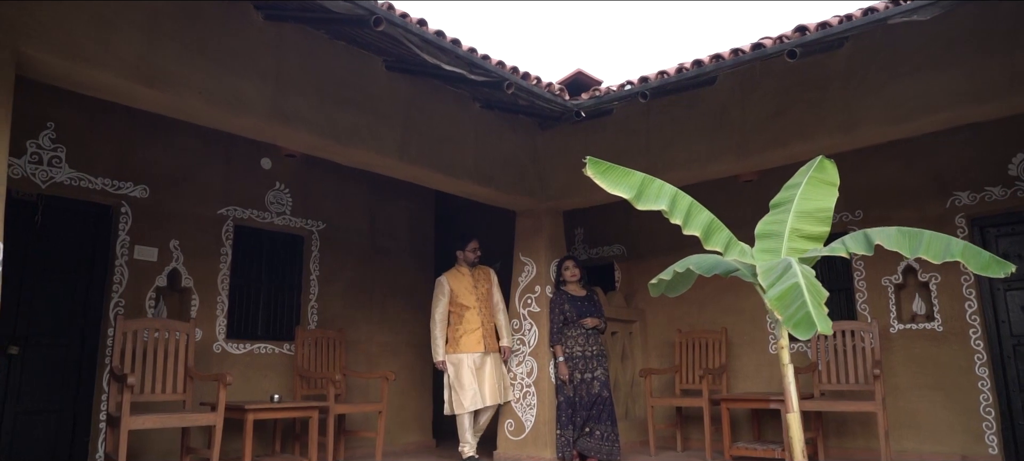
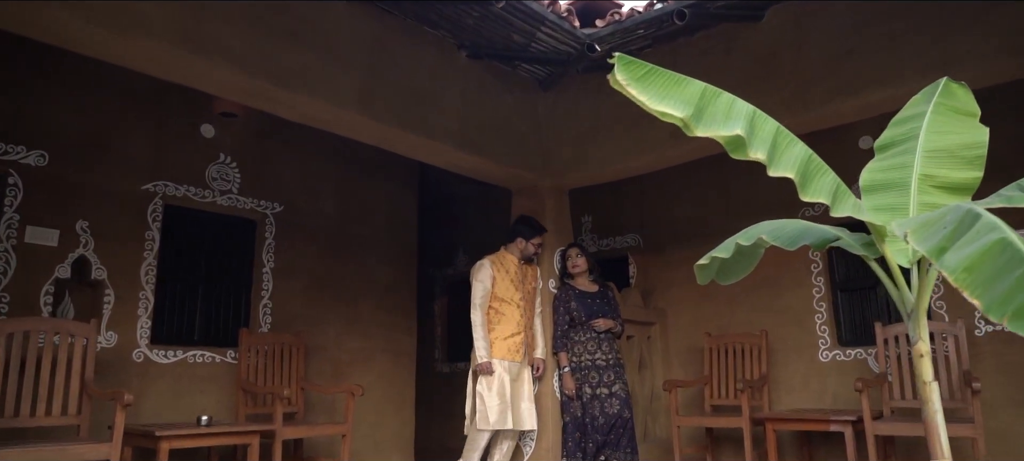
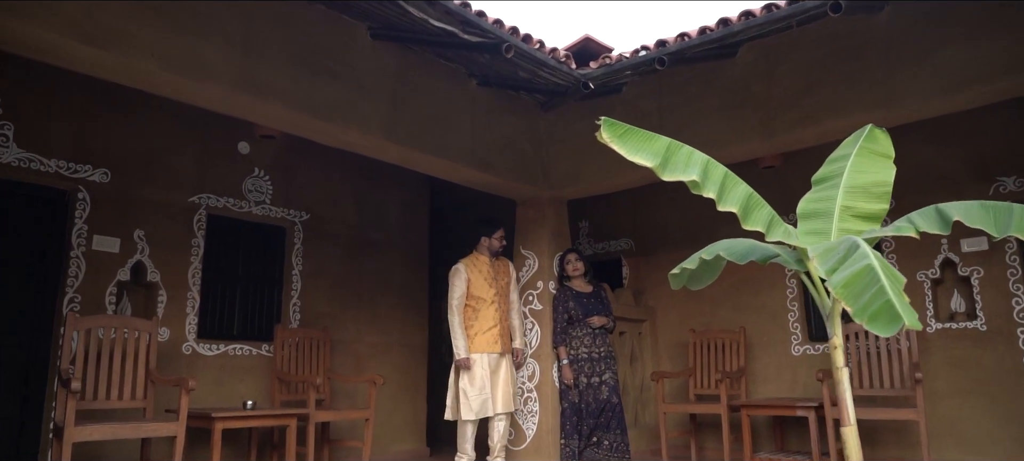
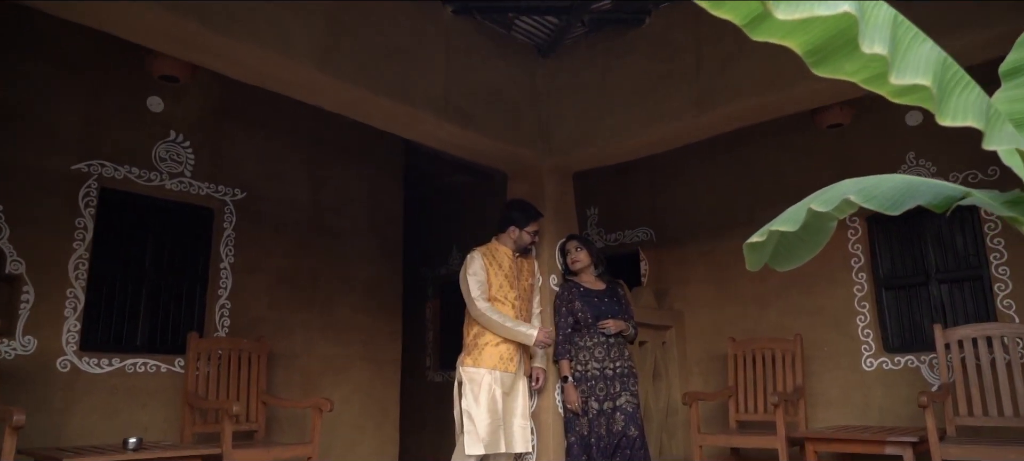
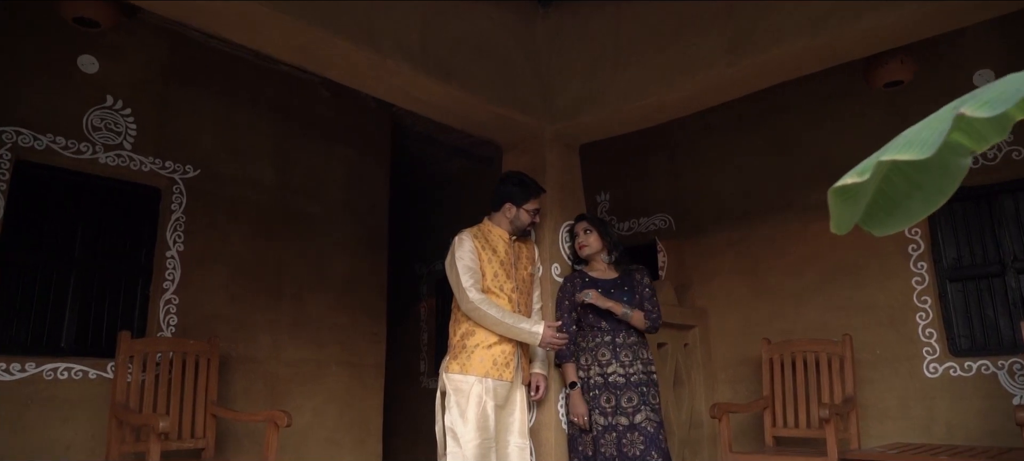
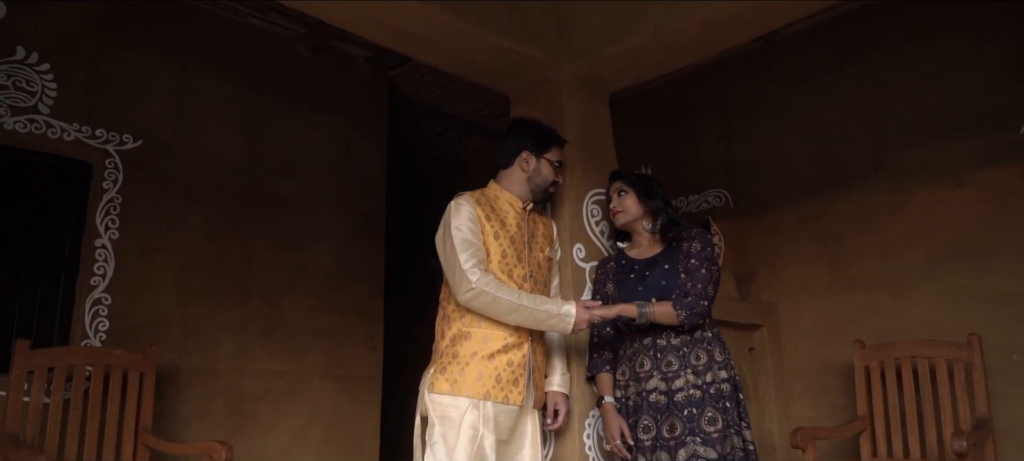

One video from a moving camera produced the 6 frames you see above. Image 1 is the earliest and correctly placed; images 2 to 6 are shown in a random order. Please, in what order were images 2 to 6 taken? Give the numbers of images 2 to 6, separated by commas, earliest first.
3, 2, 4, 5, 6
